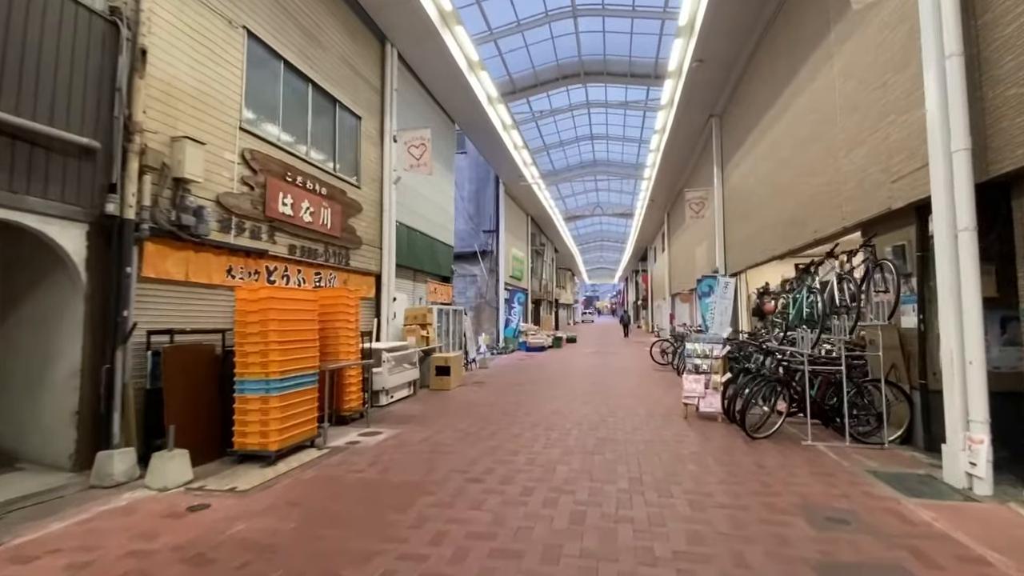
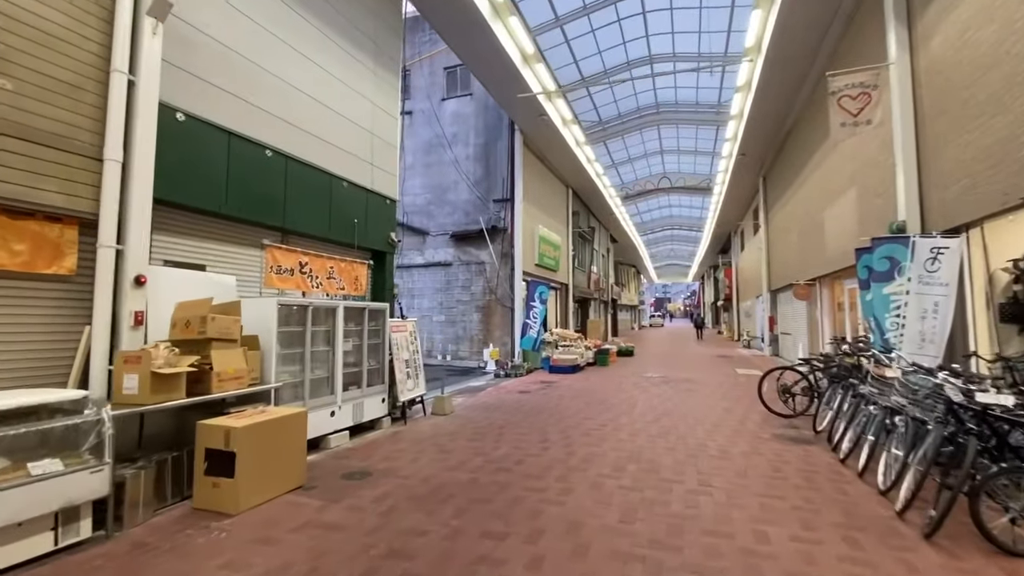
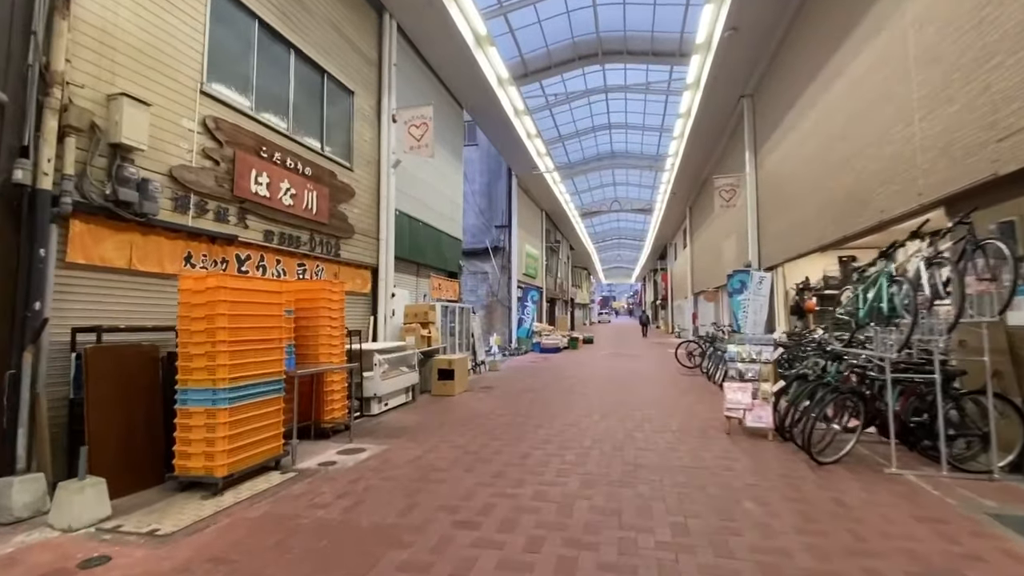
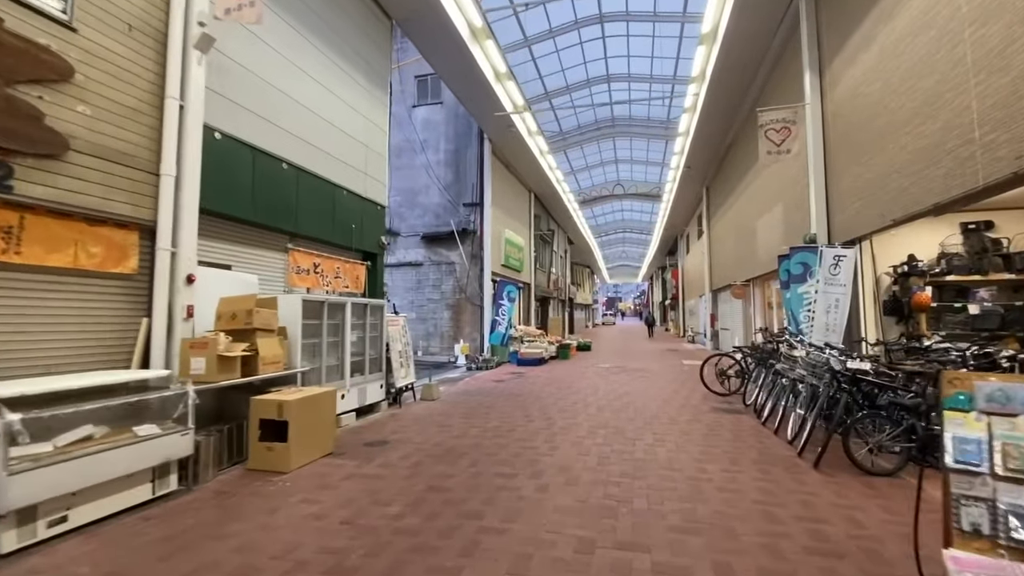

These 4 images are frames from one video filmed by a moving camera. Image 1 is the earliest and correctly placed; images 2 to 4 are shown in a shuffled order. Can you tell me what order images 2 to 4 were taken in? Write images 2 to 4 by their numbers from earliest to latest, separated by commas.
3, 4, 2
